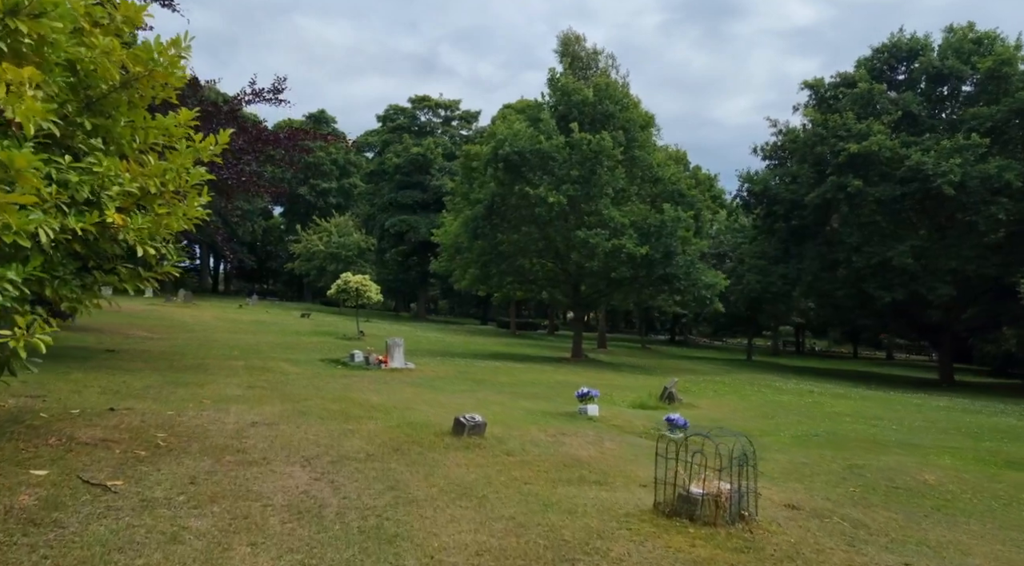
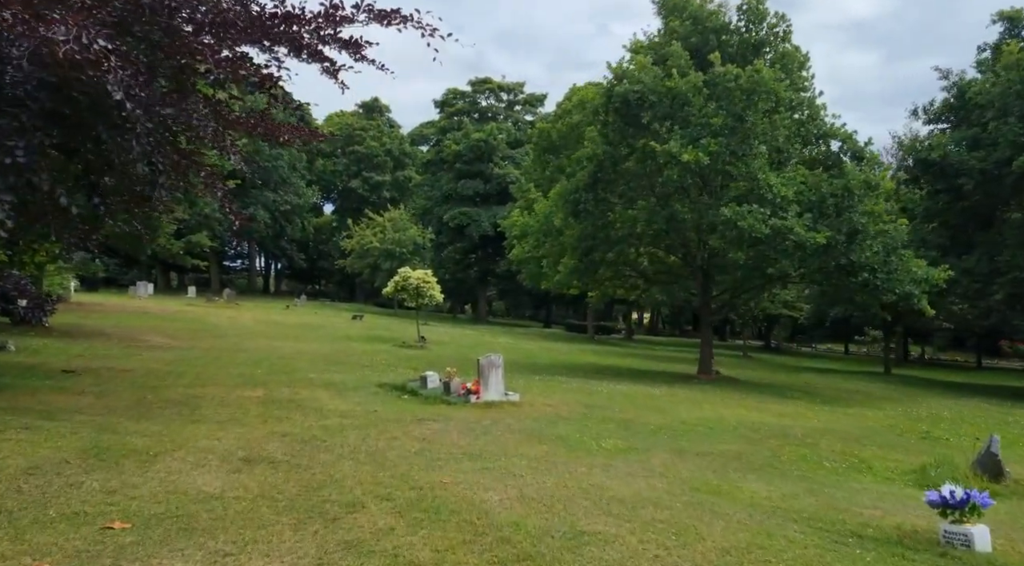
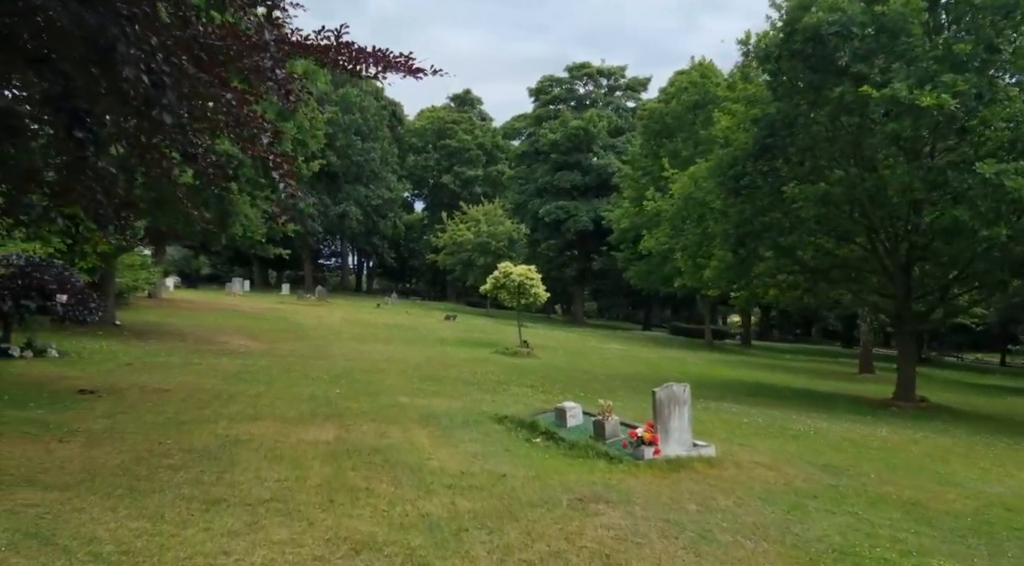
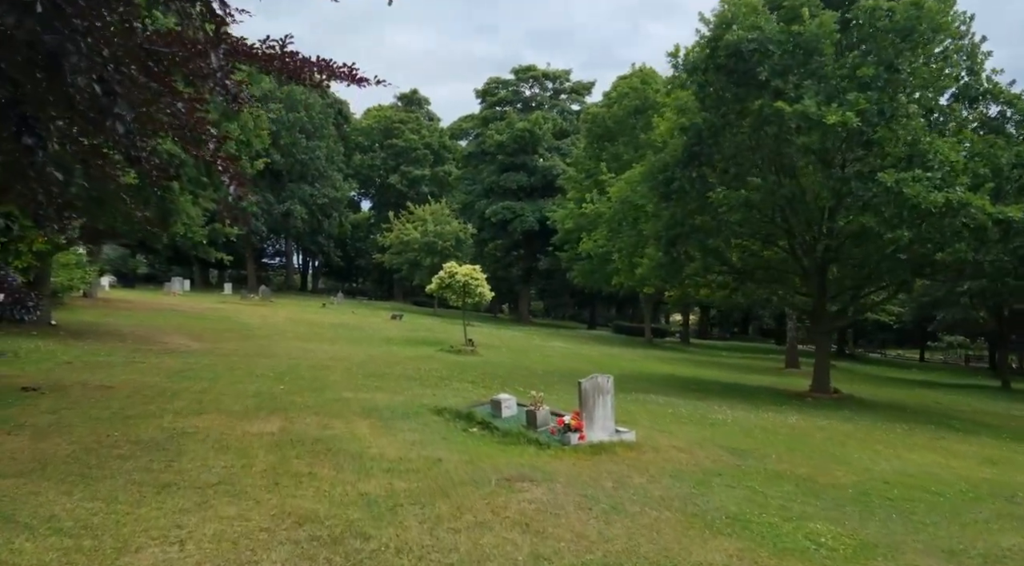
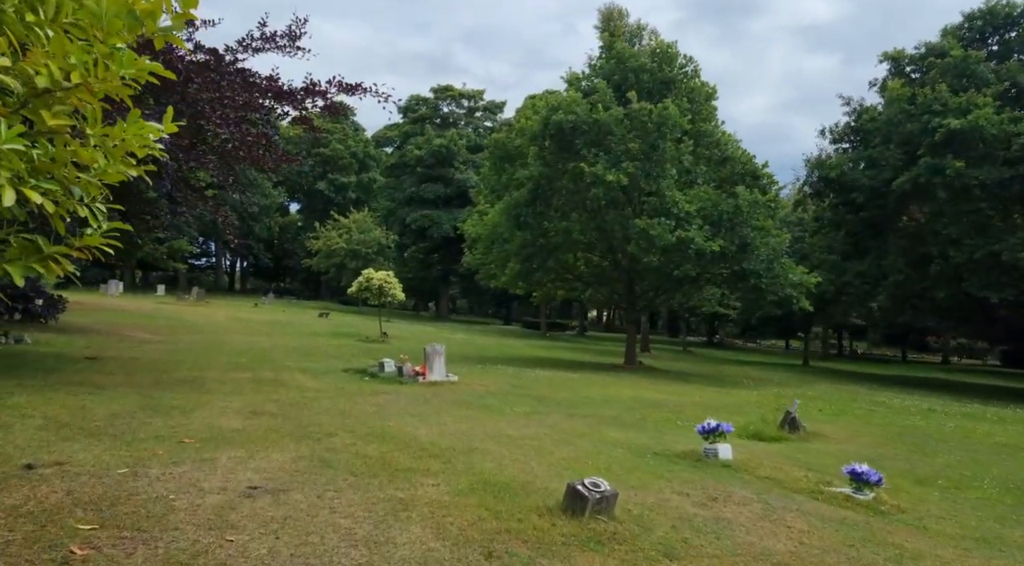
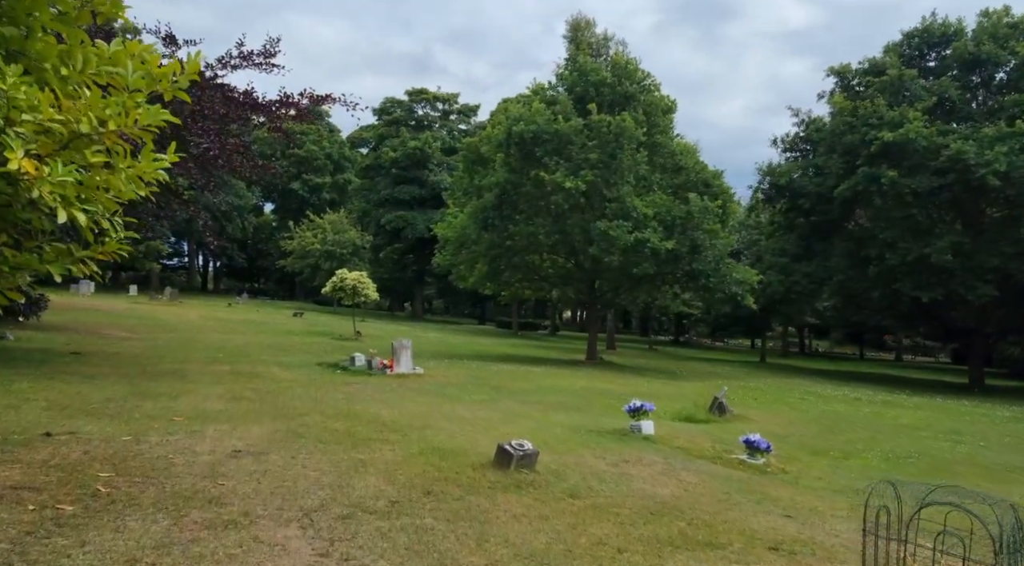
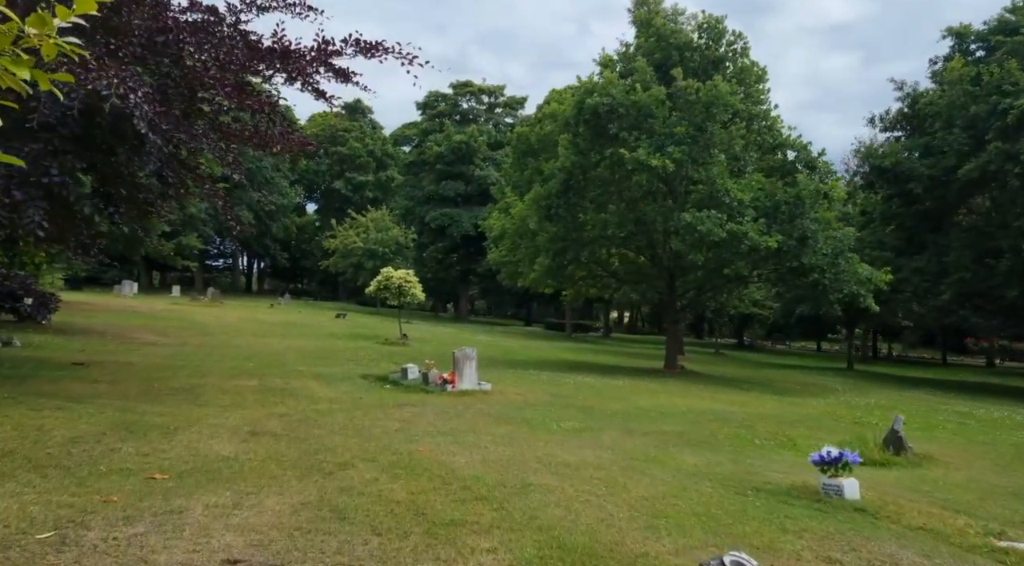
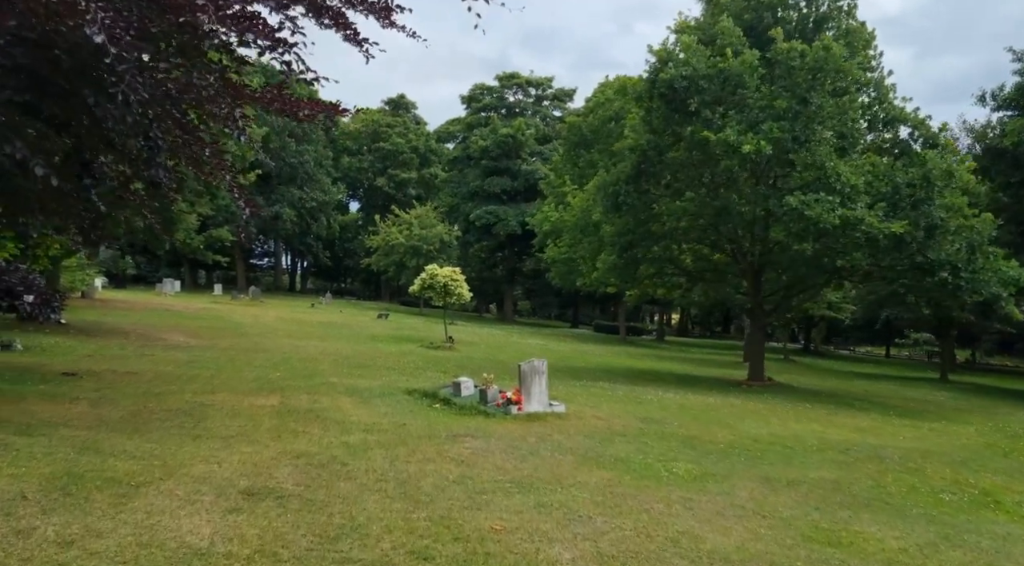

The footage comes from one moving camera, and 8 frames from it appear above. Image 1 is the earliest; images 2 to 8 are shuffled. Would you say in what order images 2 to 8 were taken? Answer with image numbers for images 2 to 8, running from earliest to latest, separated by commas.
6, 5, 7, 2, 8, 4, 3
